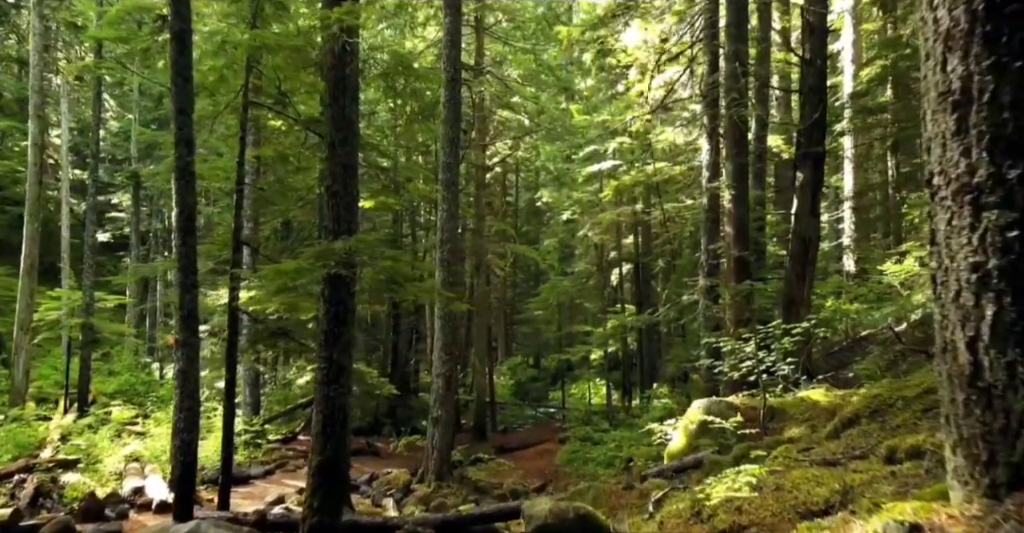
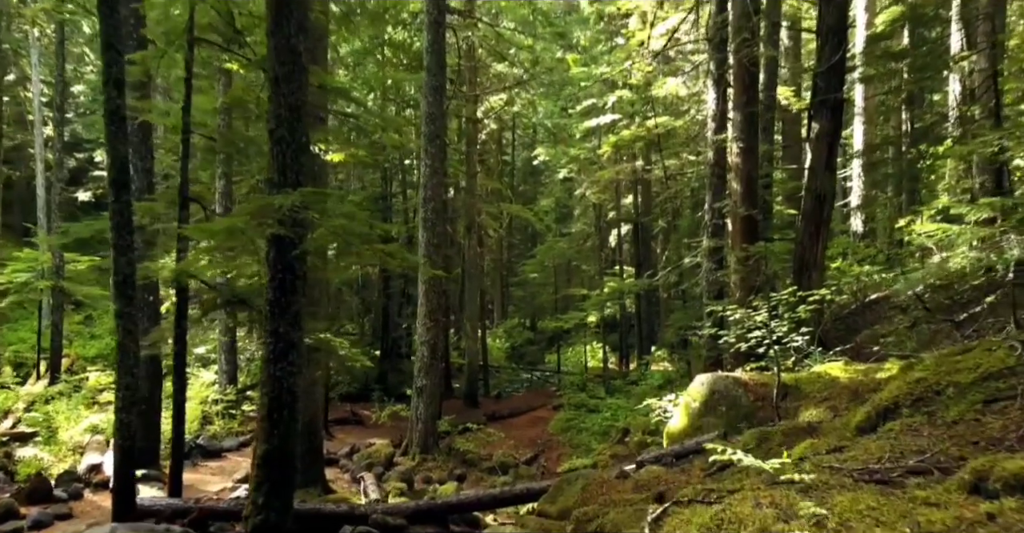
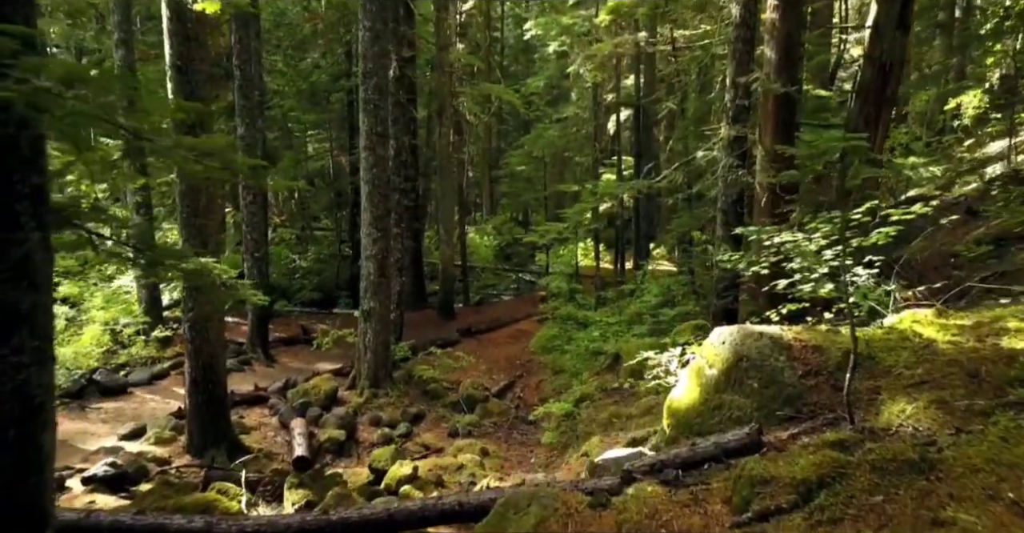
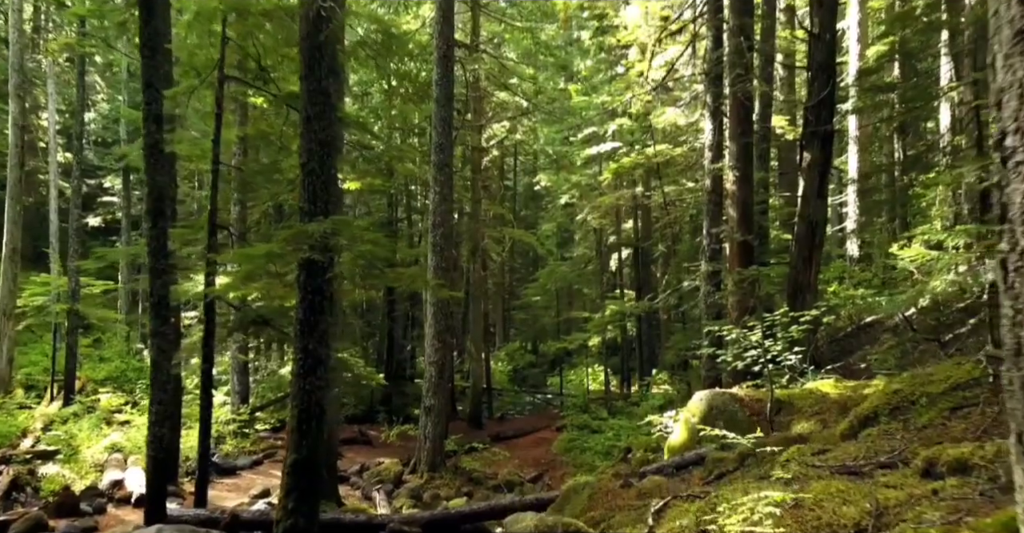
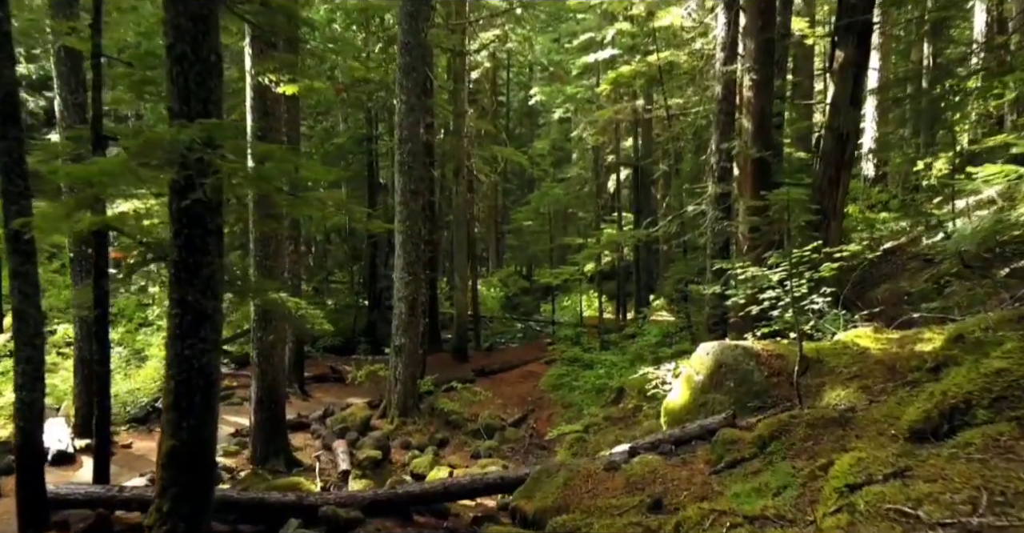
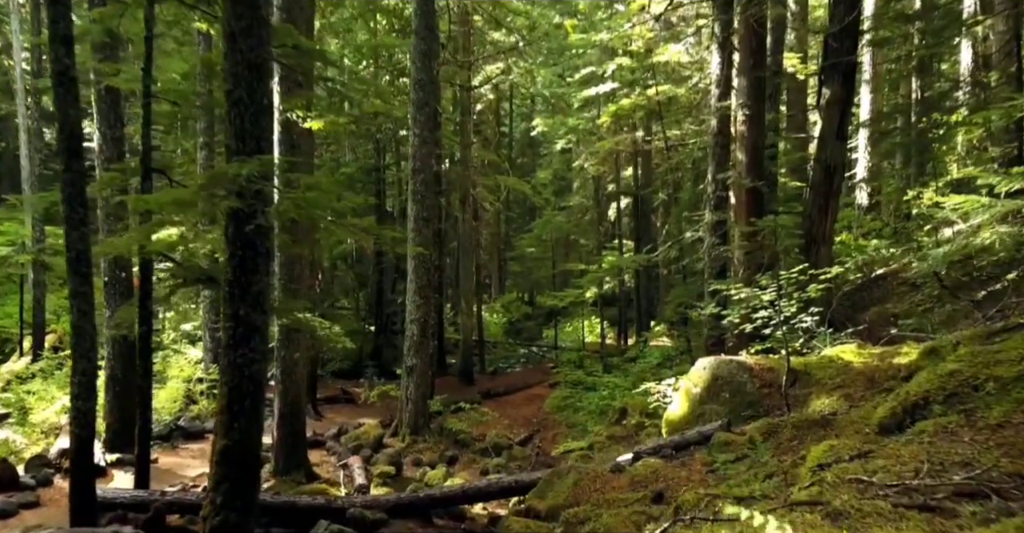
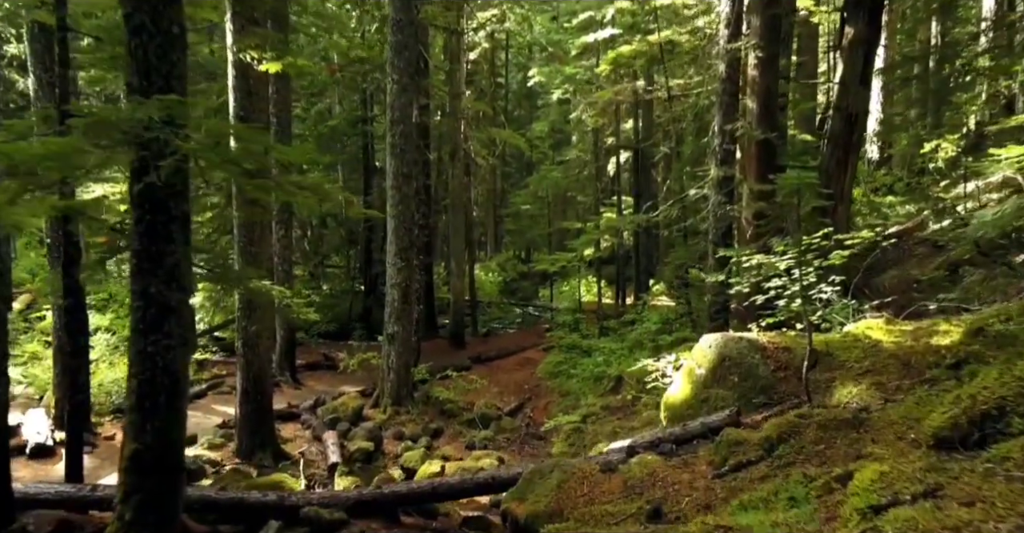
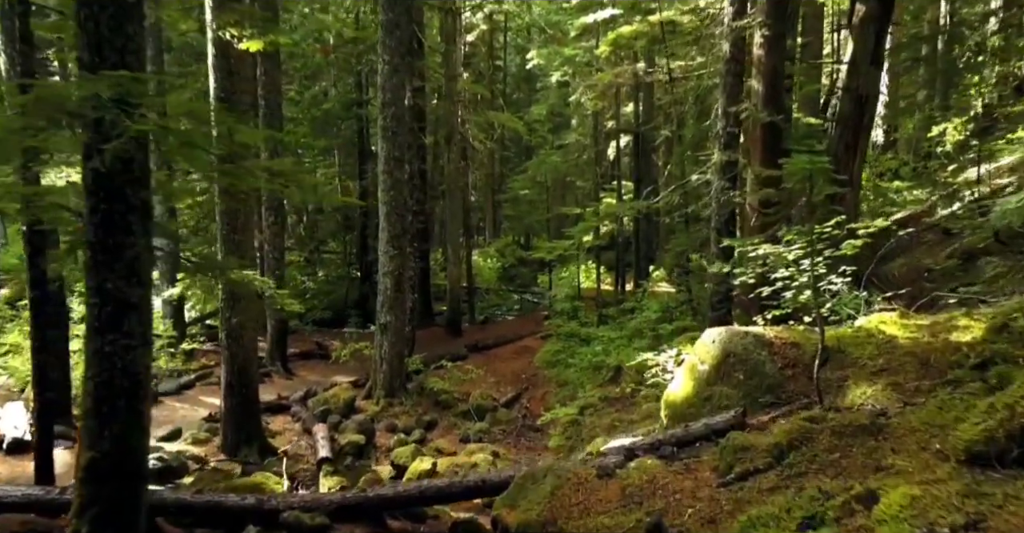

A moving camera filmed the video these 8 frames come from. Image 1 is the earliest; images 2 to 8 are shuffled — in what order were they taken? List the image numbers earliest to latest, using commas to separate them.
4, 2, 6, 5, 7, 8, 3
